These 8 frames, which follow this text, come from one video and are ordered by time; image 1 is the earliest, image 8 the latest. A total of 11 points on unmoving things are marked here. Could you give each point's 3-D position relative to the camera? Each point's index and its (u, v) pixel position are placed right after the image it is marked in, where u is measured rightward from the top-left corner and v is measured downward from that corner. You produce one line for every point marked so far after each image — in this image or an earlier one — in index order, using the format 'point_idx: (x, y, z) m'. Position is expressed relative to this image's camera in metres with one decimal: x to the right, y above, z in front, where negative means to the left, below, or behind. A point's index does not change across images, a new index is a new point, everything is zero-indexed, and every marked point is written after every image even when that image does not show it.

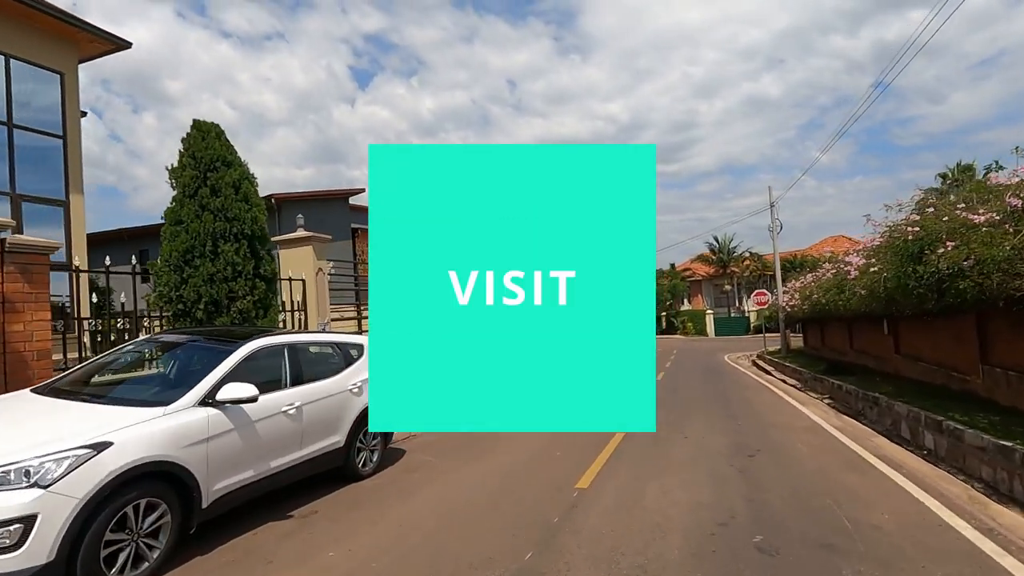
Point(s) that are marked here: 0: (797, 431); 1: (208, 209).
0: (+4.5, -2.3, +8.5) m
1: (-4.6, +1.2, +8.1) m
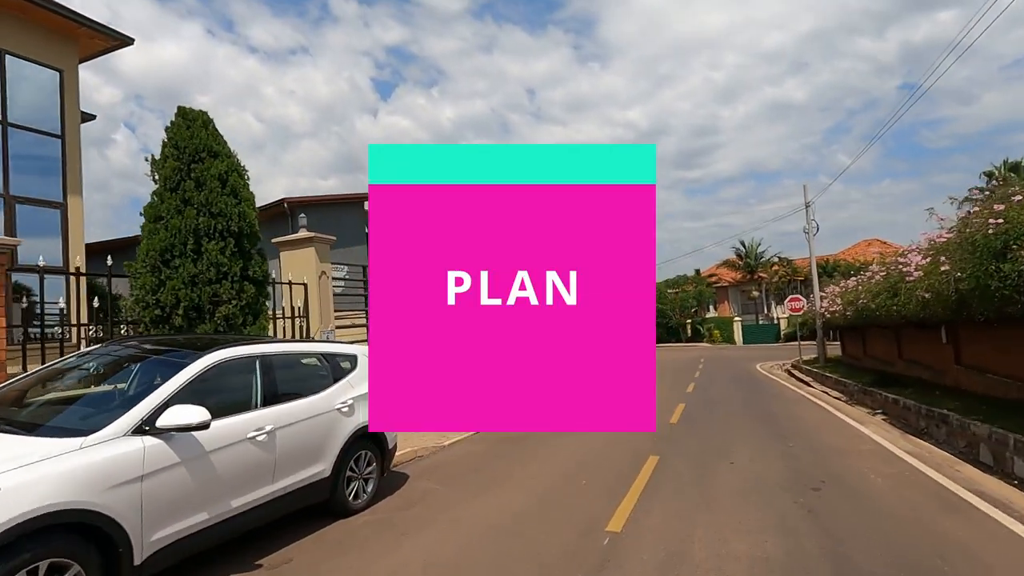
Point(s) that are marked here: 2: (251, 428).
0: (+4.8, -2.3, +7.3) m
1: (-4.4, +1.1, +7.3) m
2: (-2.1, -1.1, +4.4) m
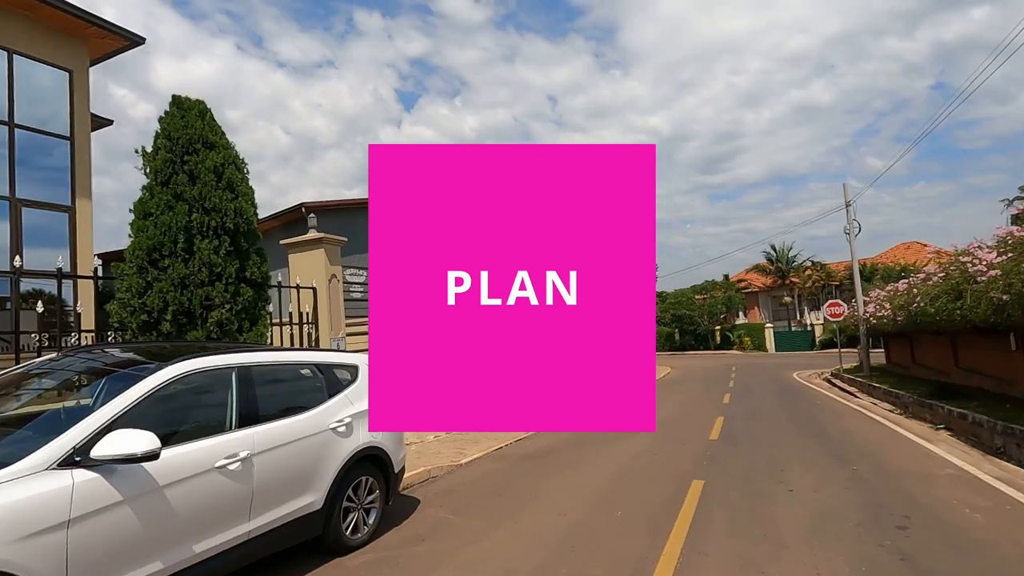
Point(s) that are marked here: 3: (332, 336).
0: (+5.1, -2.3, +6.3) m
1: (-4.1, +1.1, +6.6) m
2: (-2.0, -1.1, +3.7) m
3: (-3.4, -0.9, +9.9) m
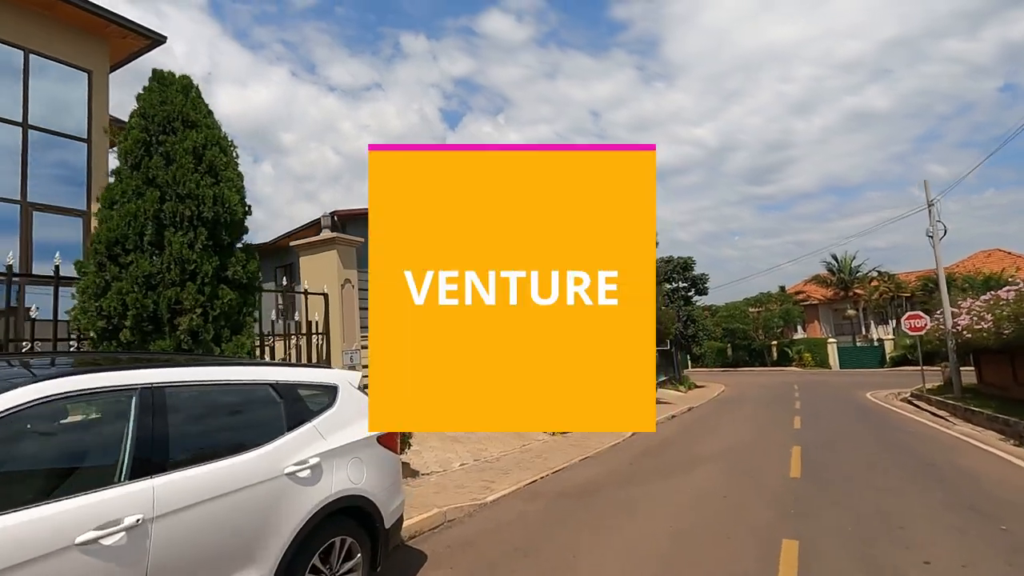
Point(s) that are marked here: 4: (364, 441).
0: (+5.4, -2.3, +4.4) m
1: (-3.8, +1.1, +5.6) m
2: (-1.9, -1.1, +2.4) m
3: (-2.8, -1.0, +8.8) m
4: (-1.1, -1.1, +4.0) m
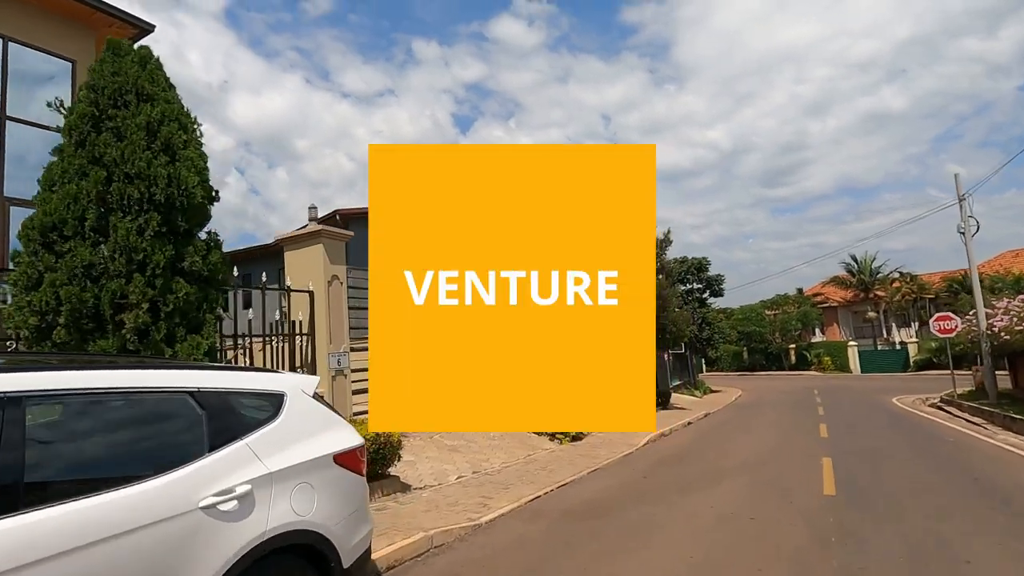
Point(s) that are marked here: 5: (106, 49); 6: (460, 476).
0: (+5.3, -2.2, +3.6) m
1: (-3.8, +1.2, +5.0) m
2: (-2.0, -1.0, +1.7) m
3: (-2.8, -0.9, +8.1) m
4: (-1.2, -1.1, +3.2) m
5: (-4.2, +2.5, +5.5) m
6: (-0.8, -2.9, +8.4) m
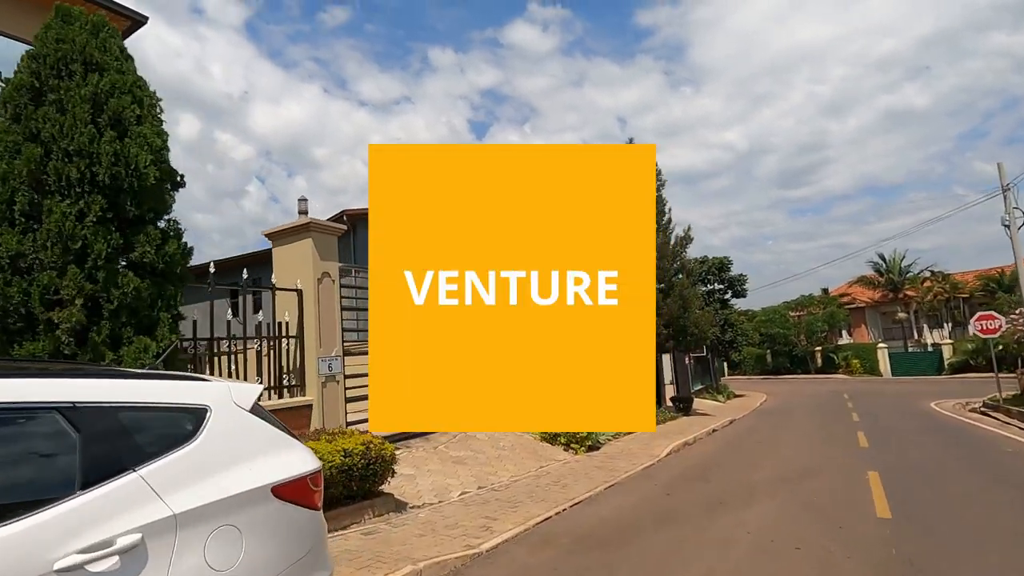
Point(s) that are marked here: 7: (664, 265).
0: (+5.2, -2.0, +2.6) m
1: (-3.8, +1.2, +4.3) m
2: (-2.1, -0.9, +1.0) m
3: (-2.7, -0.9, +7.4) m
4: (-1.2, -1.0, +2.5) m
5: (-4.2, +2.5, +4.9) m
6: (-0.7, -2.9, +7.6) m
7: (+5.3, +0.8, +18.9) m
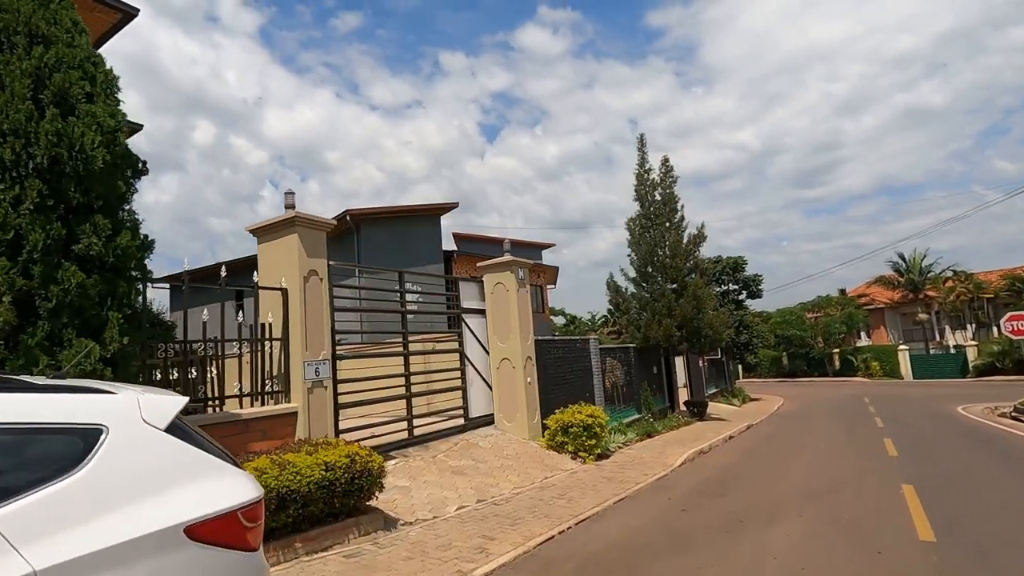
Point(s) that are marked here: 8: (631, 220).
0: (+5.1, -2.0, +1.9) m
1: (-3.9, +1.2, +3.9) m
2: (-2.3, -0.8, +0.5) m
3: (-2.7, -0.9, +6.9) m
4: (-1.3, -0.9, +2.0) m
5: (-4.2, +2.5, +4.4) m
6: (-0.7, -2.9, +7.1) m
7: (+5.6, +0.8, +18.2) m
8: (+4.3, +2.5, +19.5) m
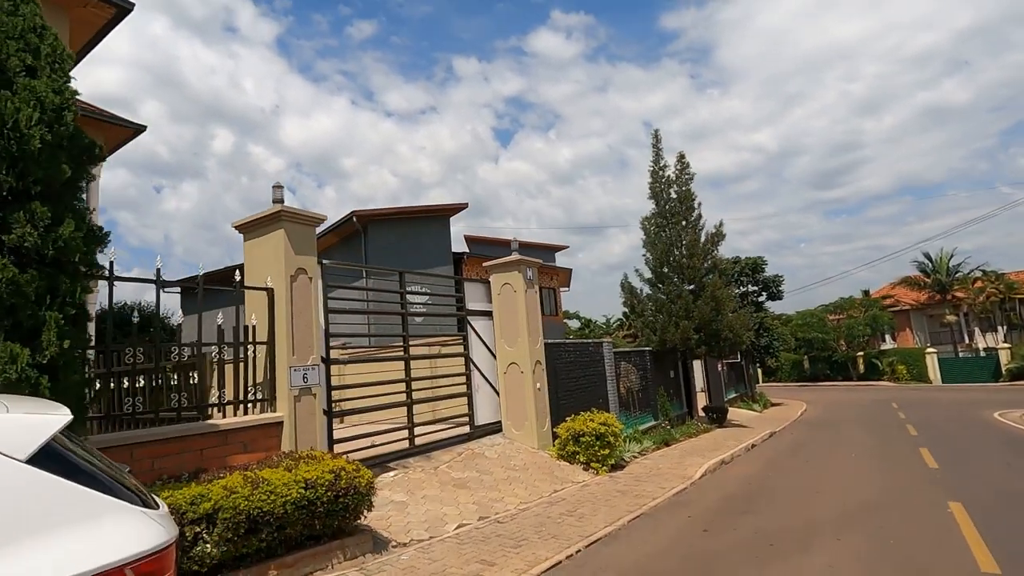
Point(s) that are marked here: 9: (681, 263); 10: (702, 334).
0: (+5.1, -1.9, +1.2) m
1: (-4.0, +1.3, +3.4) m
2: (-2.4, -0.8, 0.0) m
3: (-2.6, -0.9, +6.4) m
4: (-1.4, -0.9, +1.4) m
5: (-4.3, +2.5, +4.0) m
6: (-0.6, -2.9, +6.5) m
7: (+5.9, +0.8, +17.5) m
8: (+4.7, +2.4, +18.9) m
9: (+5.6, +0.8, +17.6) m
10: (+6.2, -1.5, +17.4) m
